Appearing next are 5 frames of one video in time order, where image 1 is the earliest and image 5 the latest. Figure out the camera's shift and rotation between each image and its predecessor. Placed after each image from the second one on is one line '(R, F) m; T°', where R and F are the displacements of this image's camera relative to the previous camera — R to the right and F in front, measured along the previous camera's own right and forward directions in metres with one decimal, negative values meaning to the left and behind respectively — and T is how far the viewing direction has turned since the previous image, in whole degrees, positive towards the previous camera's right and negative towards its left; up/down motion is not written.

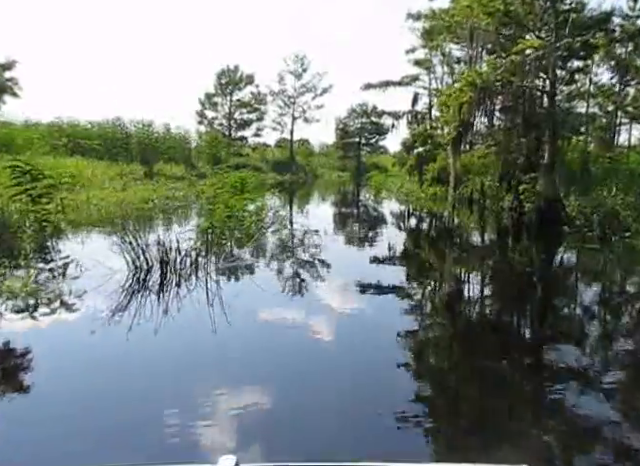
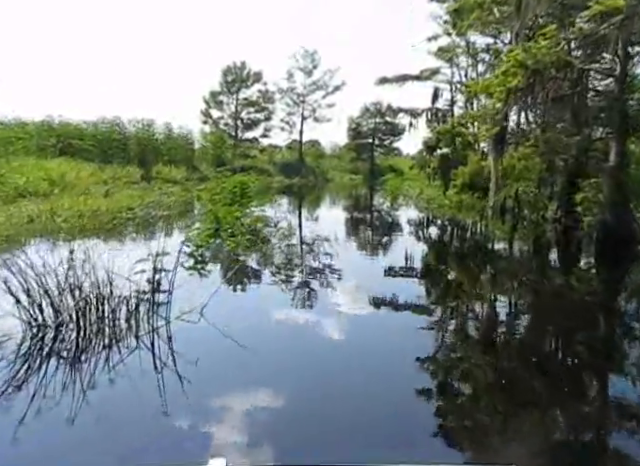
(0.0, +0.8) m; -1°
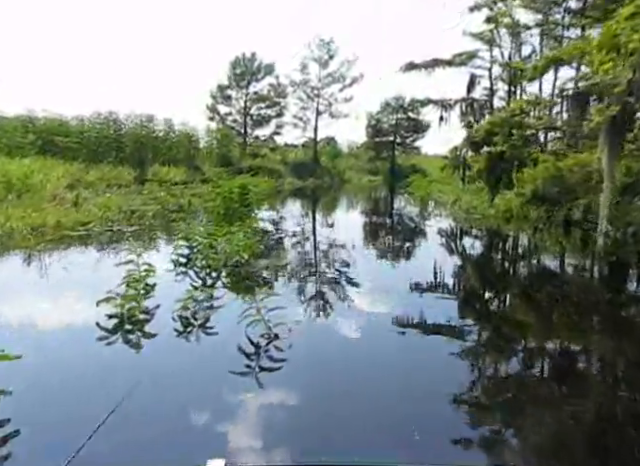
(0.0, +1.1) m; -2°
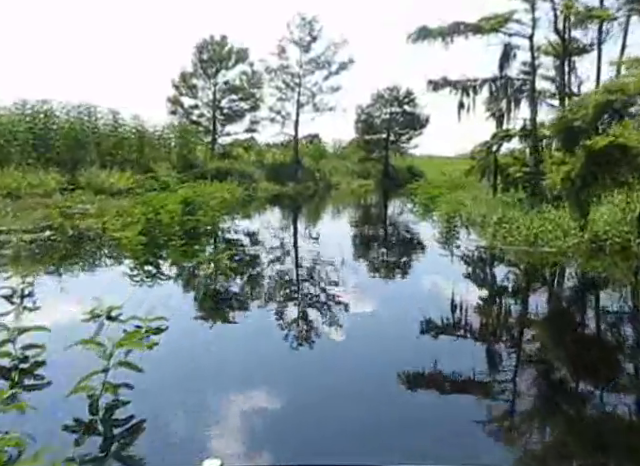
(0.0, +1.7) m; +2°
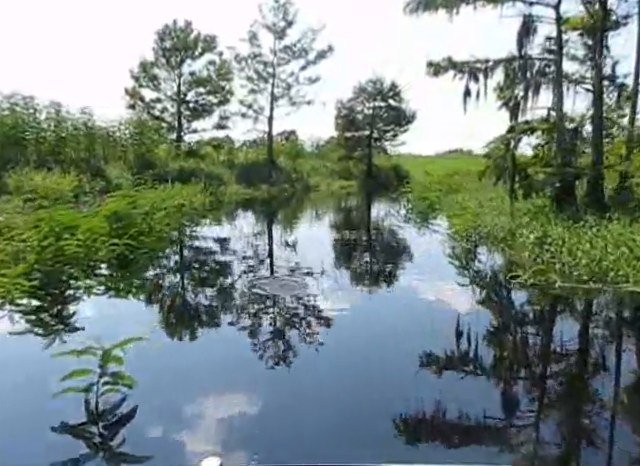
(0.0, +1.0) m; +3°
